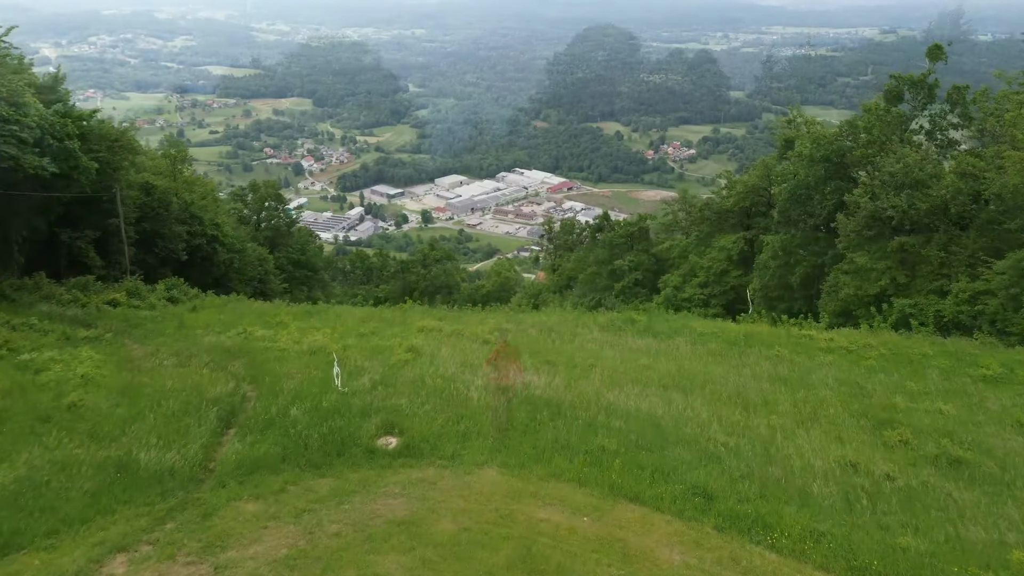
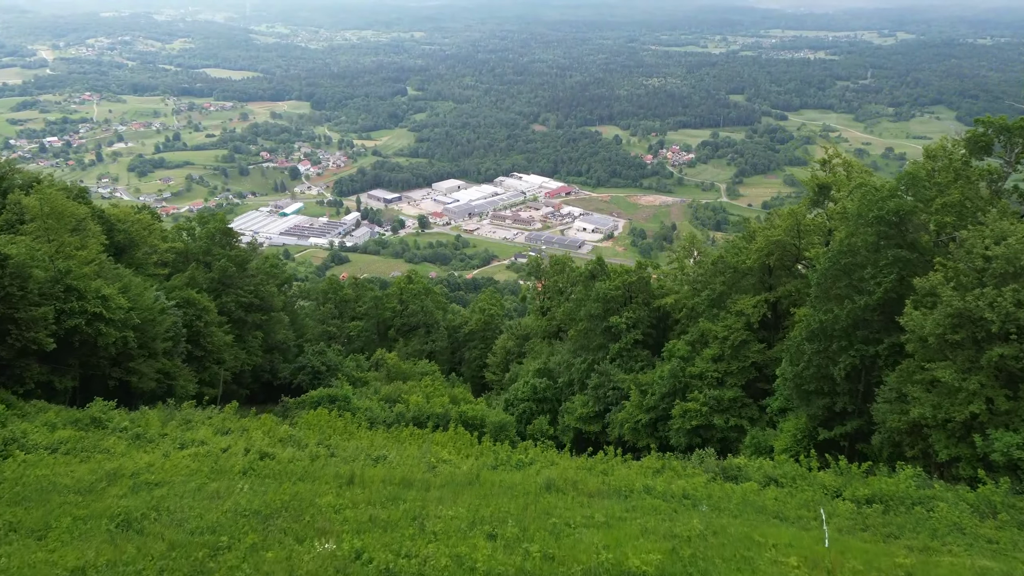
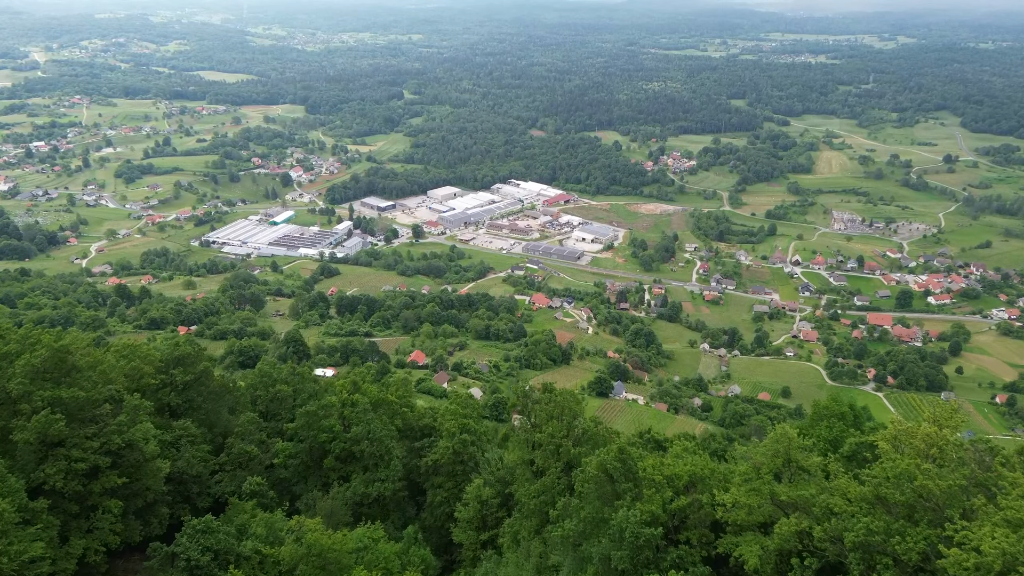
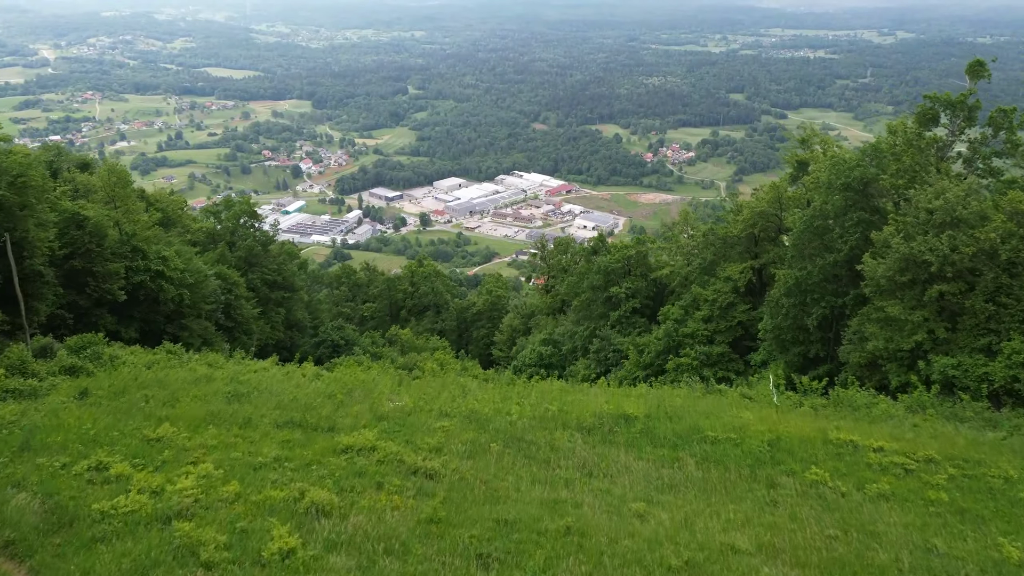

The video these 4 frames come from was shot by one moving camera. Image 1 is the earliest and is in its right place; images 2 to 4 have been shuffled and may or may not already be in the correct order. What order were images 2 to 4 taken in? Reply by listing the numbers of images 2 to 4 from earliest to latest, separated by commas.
4, 2, 3
